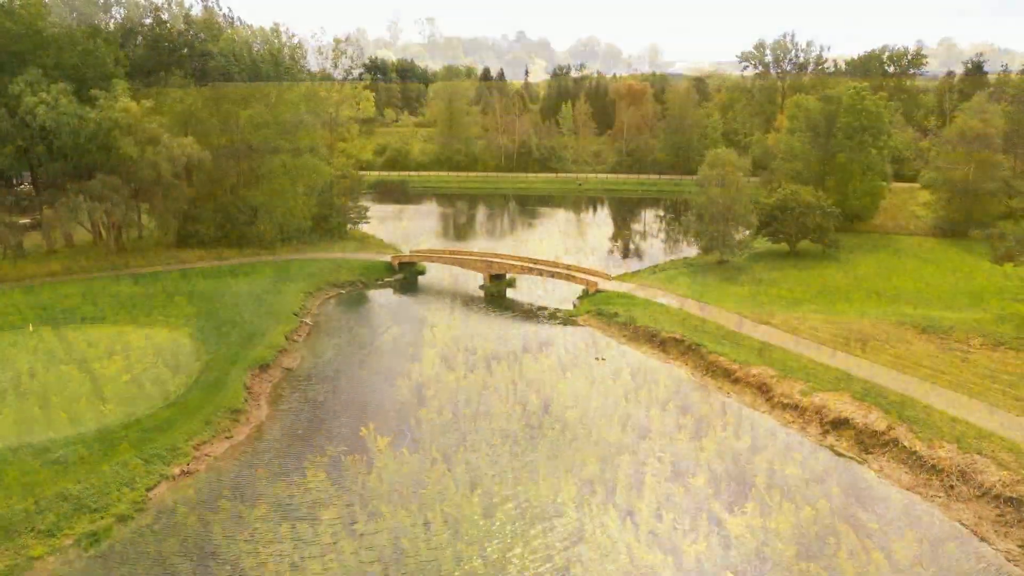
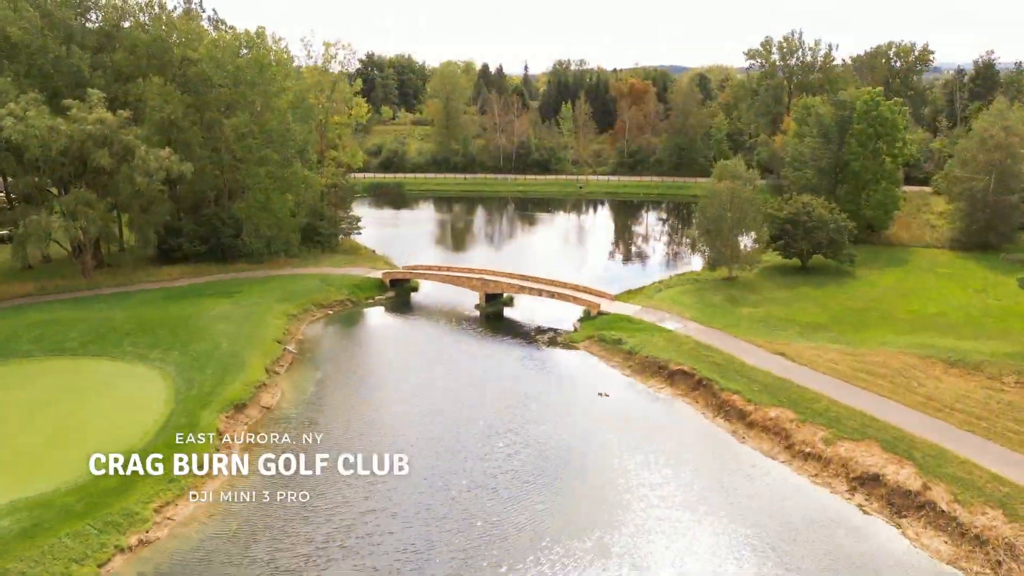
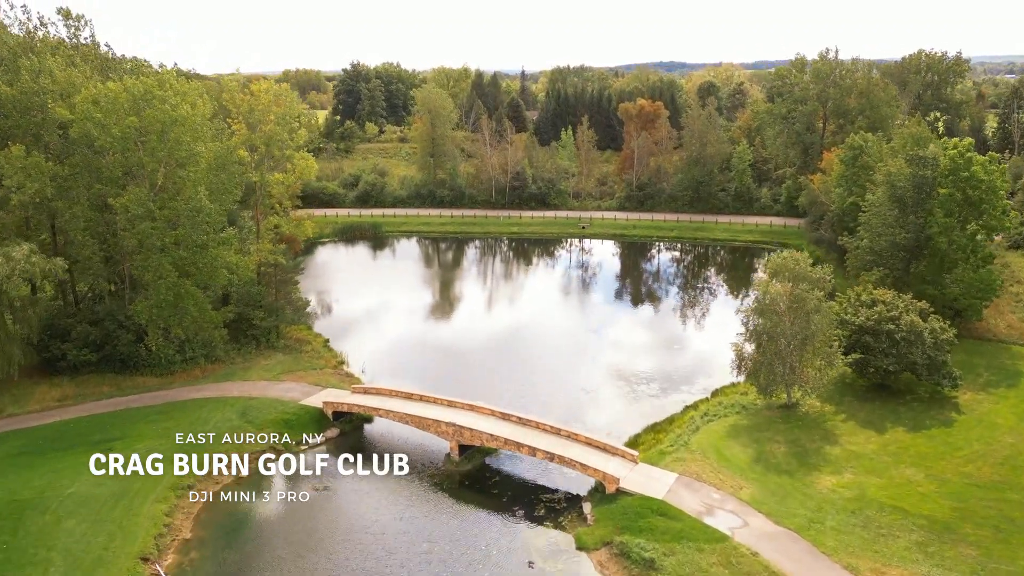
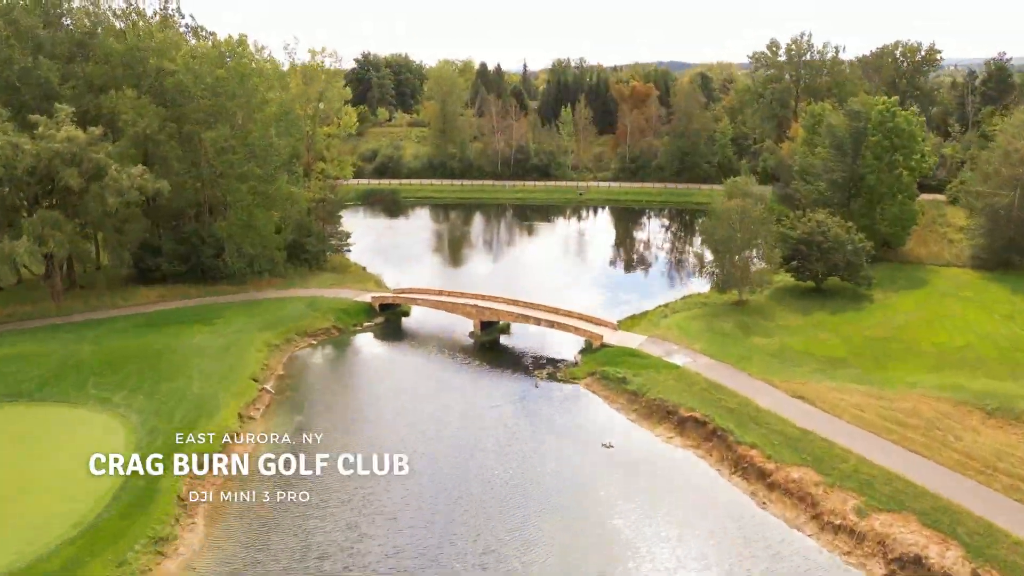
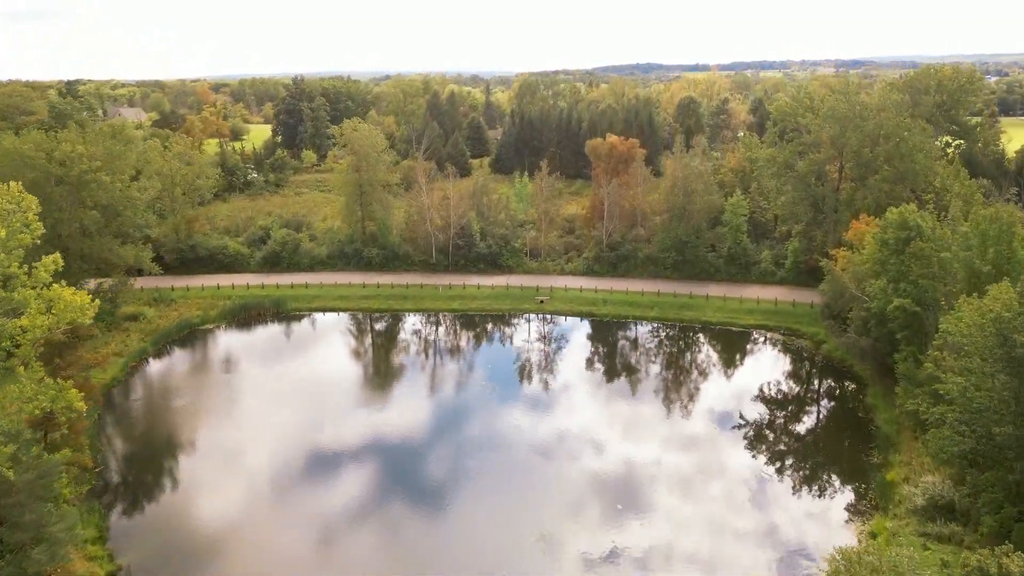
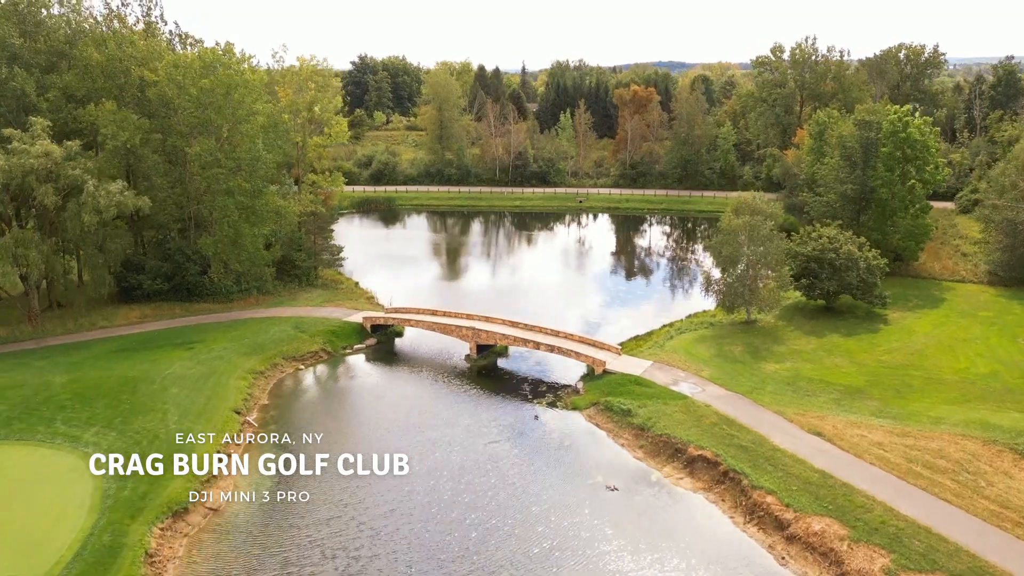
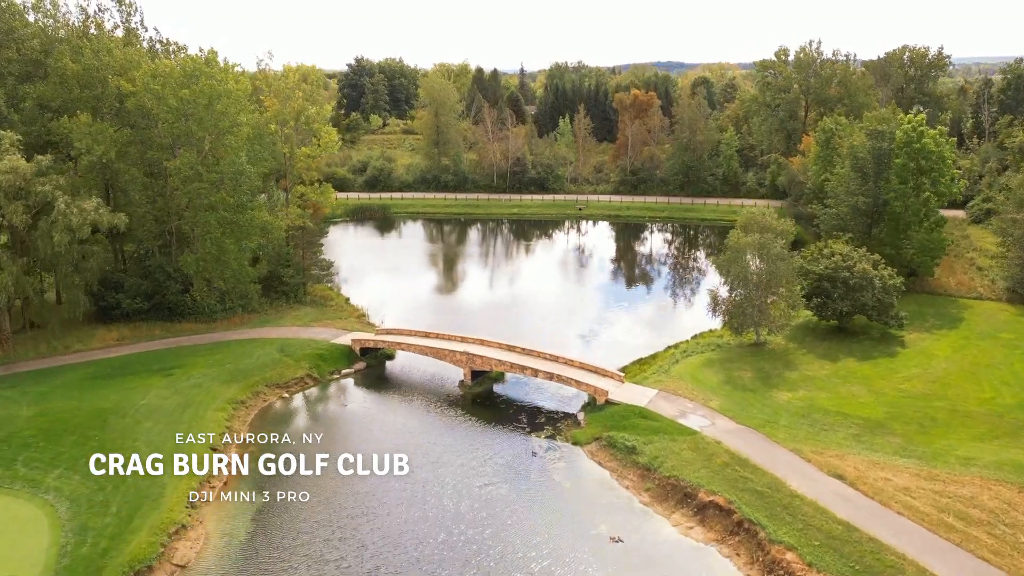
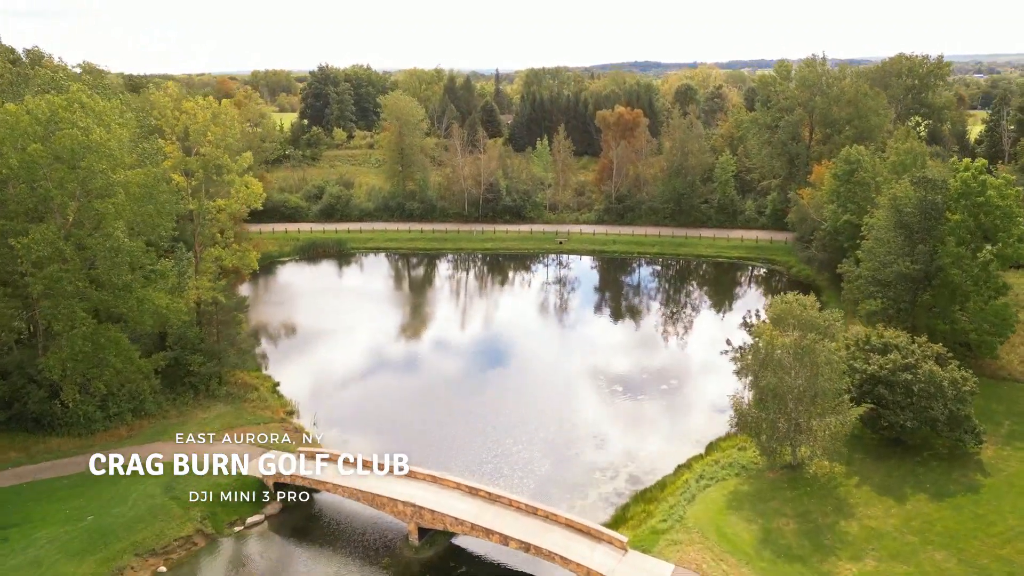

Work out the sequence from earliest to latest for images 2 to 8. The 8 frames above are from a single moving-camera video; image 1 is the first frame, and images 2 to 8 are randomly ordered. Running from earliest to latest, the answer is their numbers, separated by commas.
2, 4, 6, 7, 3, 8, 5
